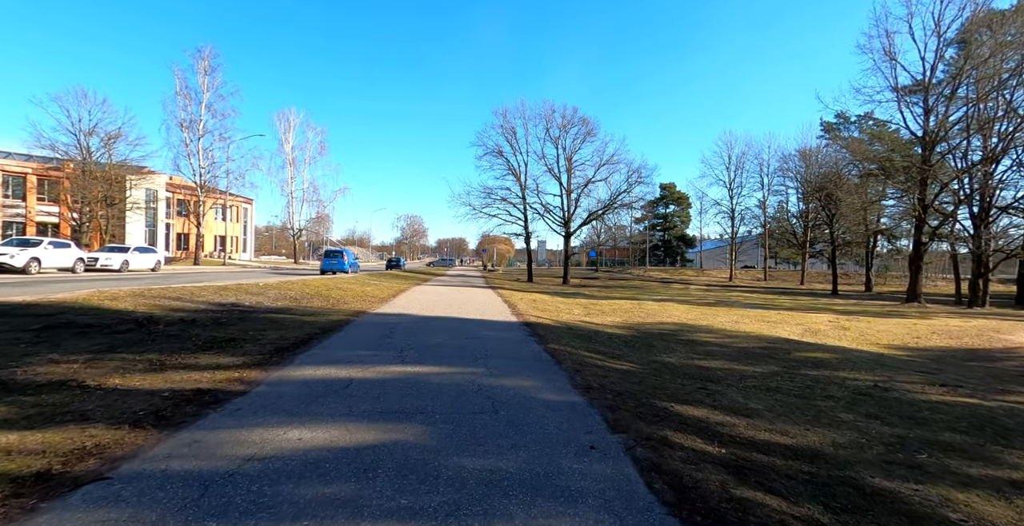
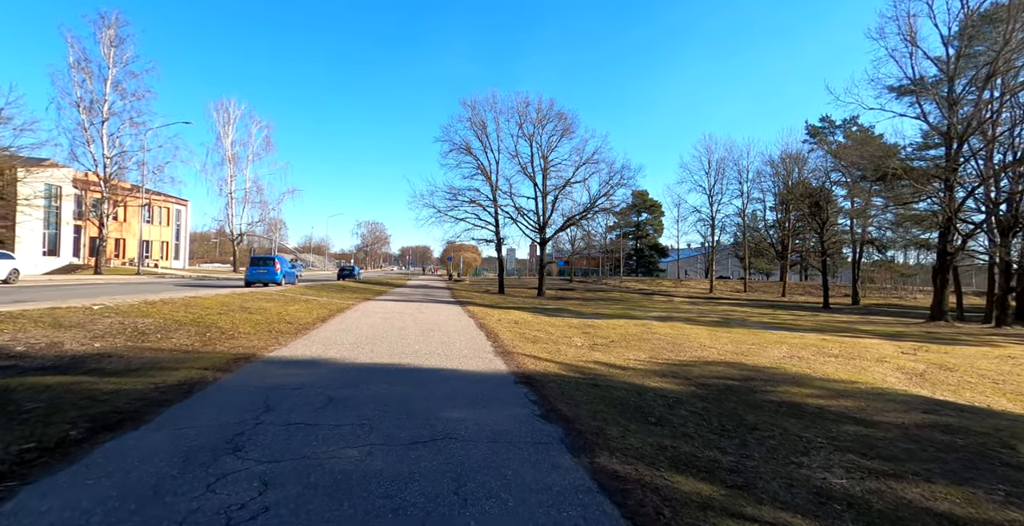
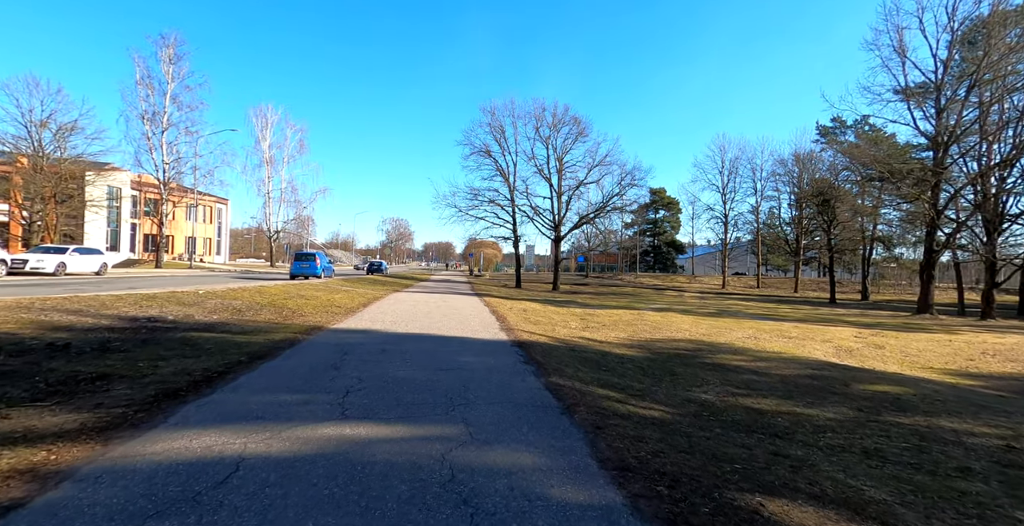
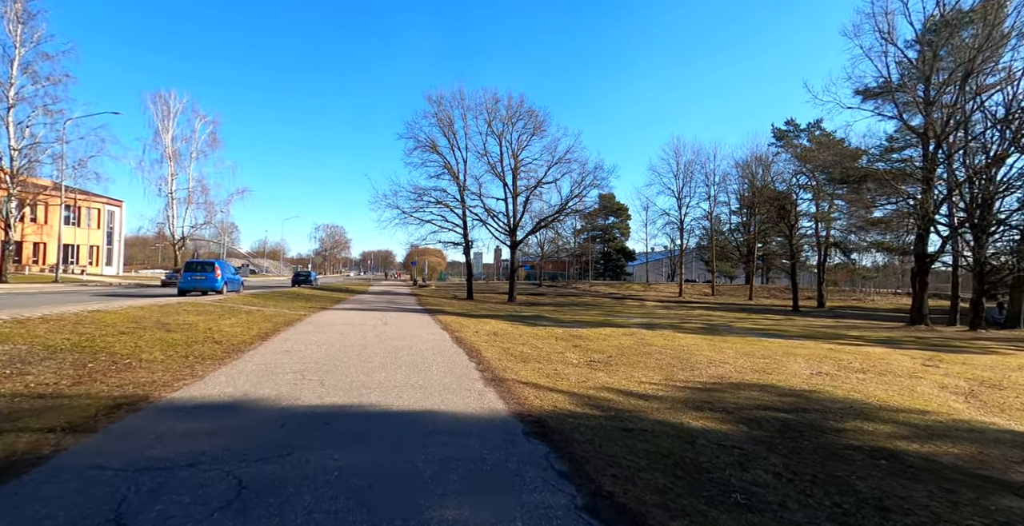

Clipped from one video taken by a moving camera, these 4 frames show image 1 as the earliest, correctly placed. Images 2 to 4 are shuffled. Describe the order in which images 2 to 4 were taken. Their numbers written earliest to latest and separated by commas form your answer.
3, 2, 4
